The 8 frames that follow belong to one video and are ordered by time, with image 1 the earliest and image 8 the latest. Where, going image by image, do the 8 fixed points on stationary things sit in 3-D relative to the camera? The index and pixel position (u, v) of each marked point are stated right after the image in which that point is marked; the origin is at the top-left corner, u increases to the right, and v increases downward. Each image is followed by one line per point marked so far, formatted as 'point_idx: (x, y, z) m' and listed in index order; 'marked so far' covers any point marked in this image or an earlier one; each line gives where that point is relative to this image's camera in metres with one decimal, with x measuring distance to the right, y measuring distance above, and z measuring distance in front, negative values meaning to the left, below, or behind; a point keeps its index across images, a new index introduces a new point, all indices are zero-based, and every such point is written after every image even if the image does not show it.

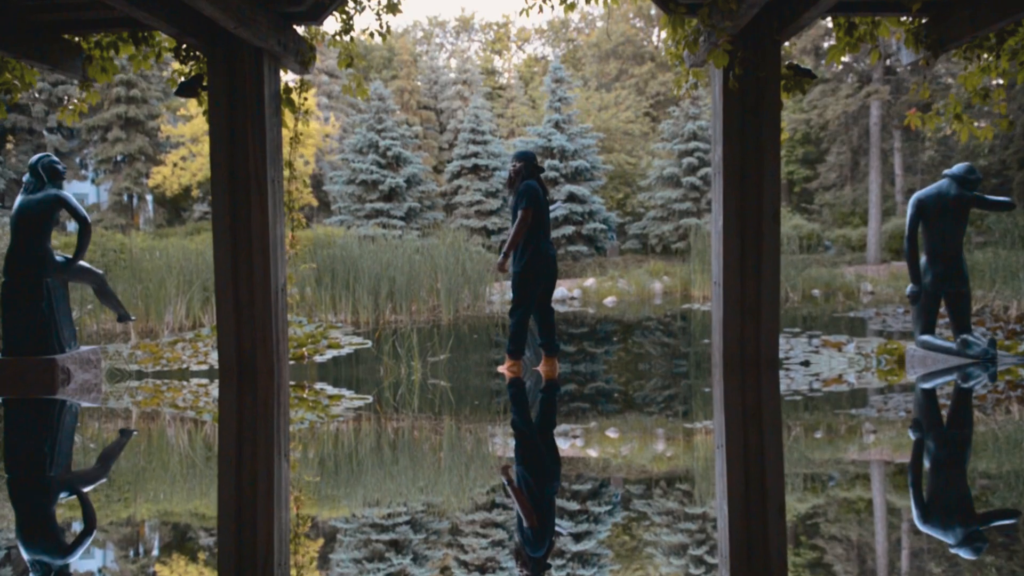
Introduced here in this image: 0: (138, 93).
0: (-6.9, +3.6, +17.4) m
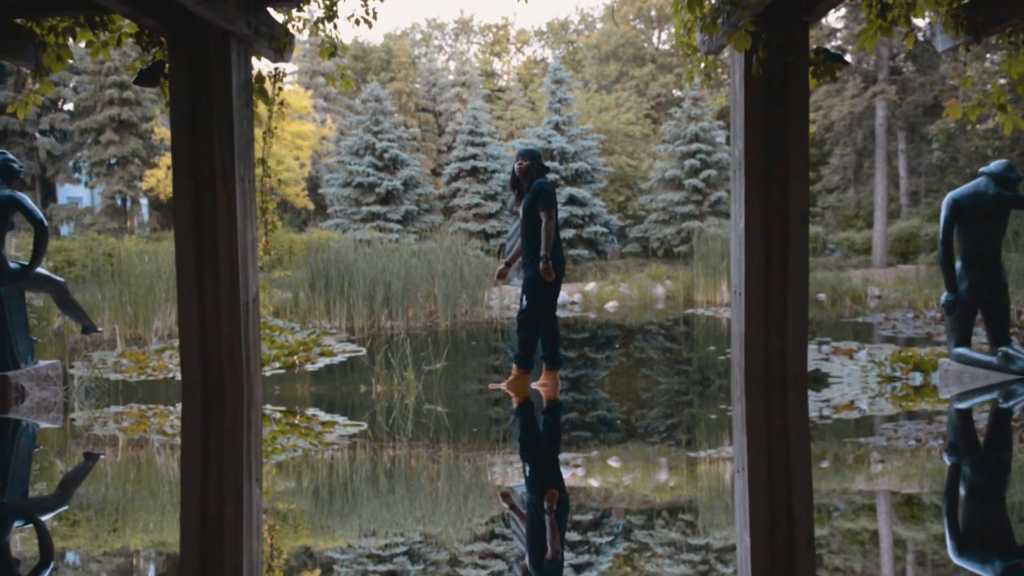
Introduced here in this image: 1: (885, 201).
0: (-6.9, +3.5, +17.2) m
1: (+6.5, +1.4, +16.4) m
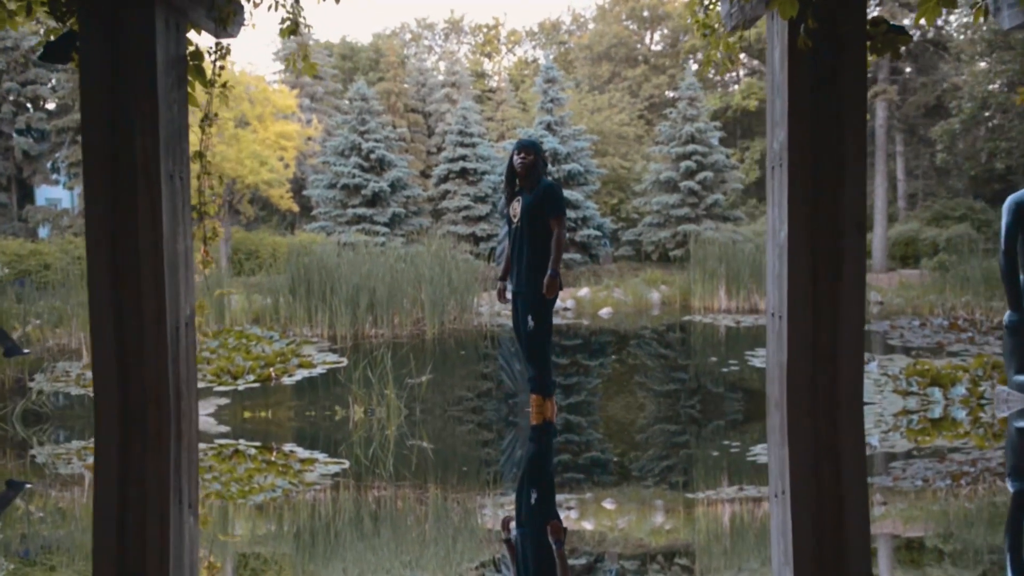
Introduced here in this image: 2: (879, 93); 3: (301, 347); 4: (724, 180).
0: (-7.1, +3.4, +16.7) m
1: (+6.3, +1.3, +16.0) m
2: (+6.5, +3.4, +16.3) m
3: (-1.9, -0.5, +8.4) m
4: (+3.7, +1.9, +16.5) m
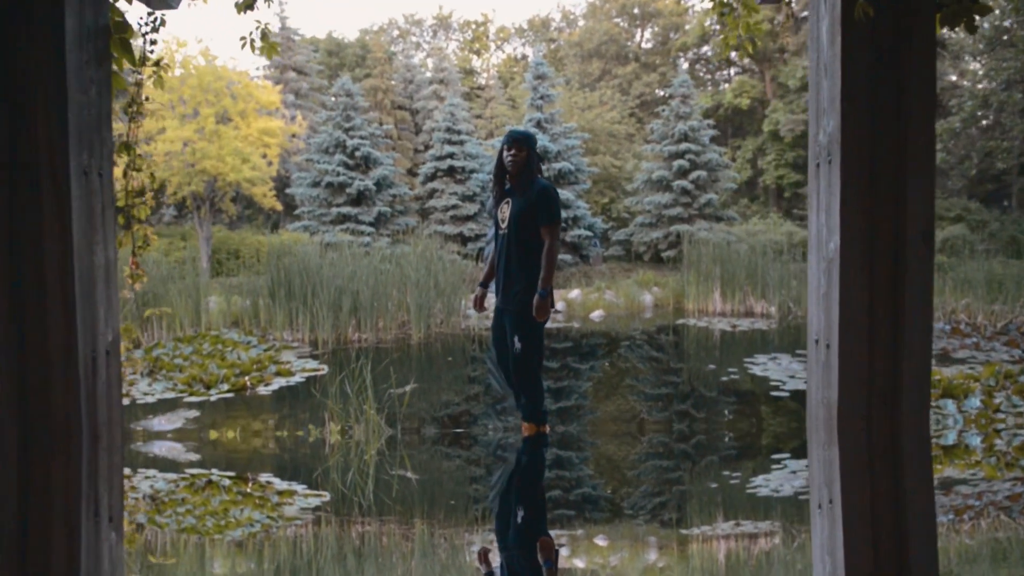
0: (-7.3, +3.4, +16.2) m
1: (+6.1, +1.3, +15.7) m
2: (+6.3, +3.4, +16.1) m
3: (-2.0, -0.6, +8.1) m
4: (+3.5, +1.9, +16.2) m
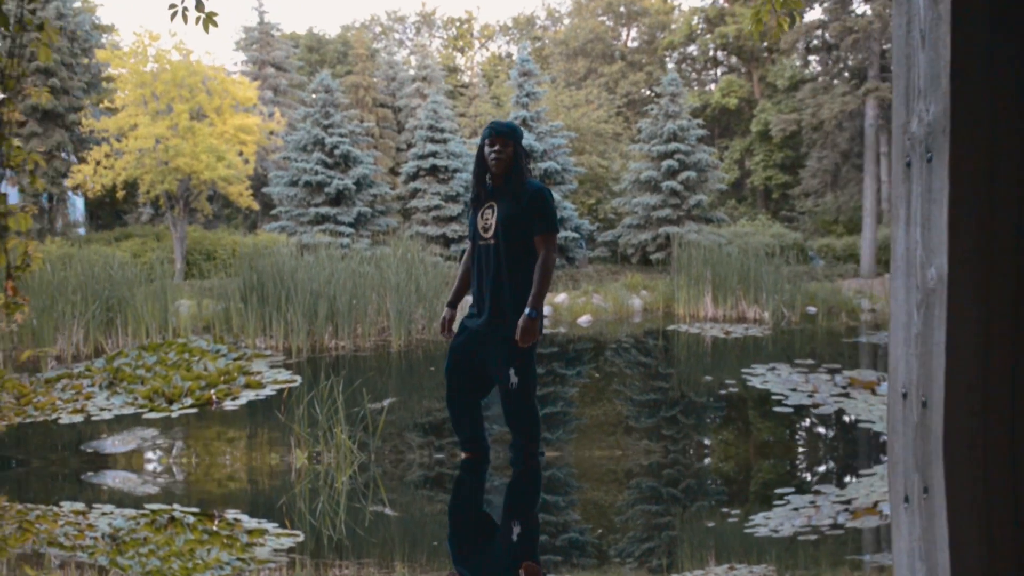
0: (-7.5, +3.4, +15.7) m
1: (+5.9, +1.3, +15.4) m
2: (+6.0, +3.3, +15.8) m
3: (-2.1, -0.6, +7.6) m
4: (+3.3, +1.8, +15.8) m
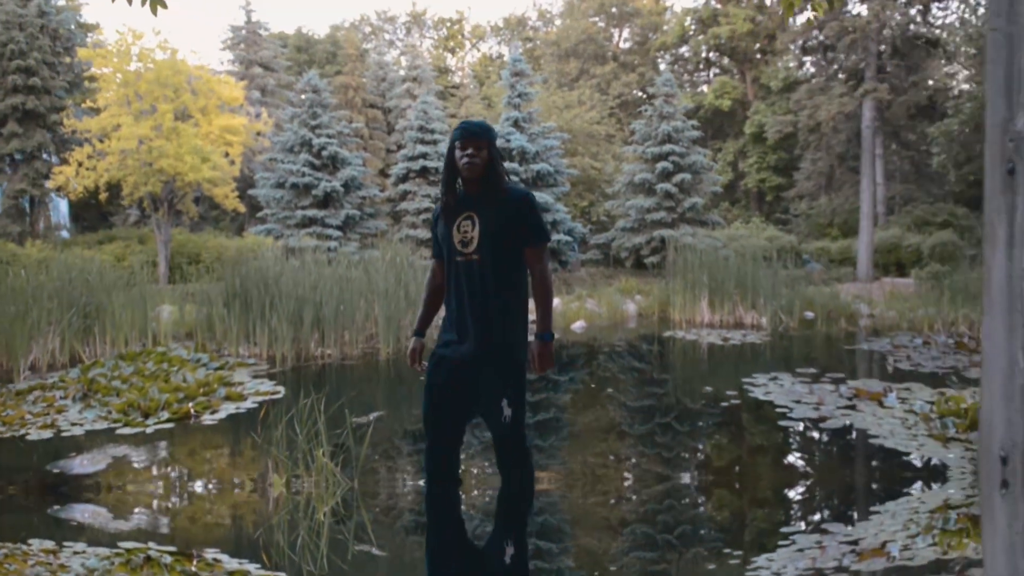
0: (-7.7, +3.3, +15.3) m
1: (+5.8, +1.2, +15.2) m
2: (+5.9, +3.2, +15.5) m
3: (-2.2, -0.6, +7.3) m
4: (+3.1, +1.7, +15.6) m
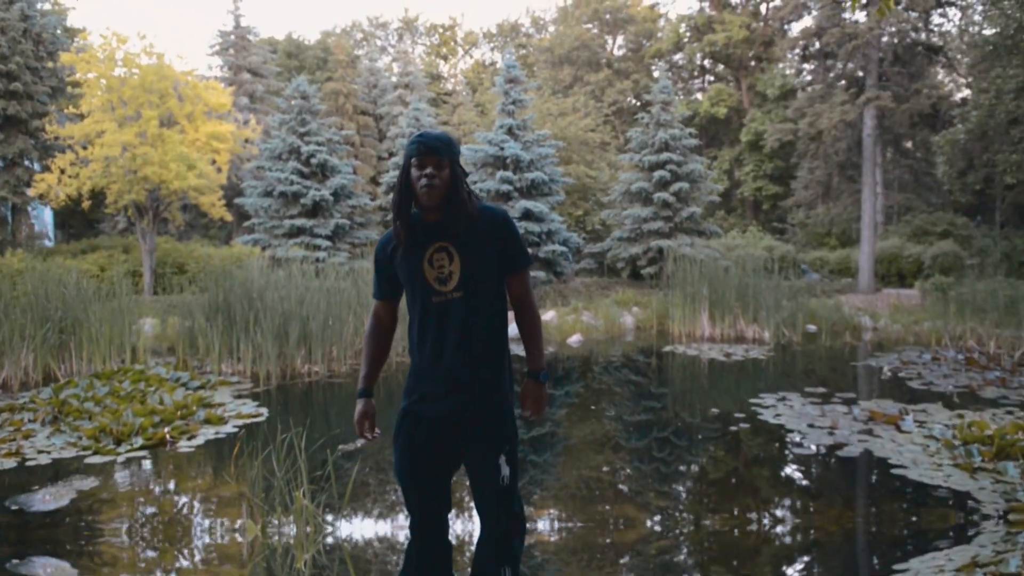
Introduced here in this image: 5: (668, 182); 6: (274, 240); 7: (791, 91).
0: (-7.8, +3.2, +14.9) m
1: (+5.7, +1.0, +14.9) m
2: (+5.8, +3.1, +15.3) m
3: (-2.2, -0.8, +7.0) m
4: (+3.0, +1.6, +15.3) m
5: (+2.5, +1.7, +15.2) m
6: (-3.5, +0.7, +14.1) m
7: (+5.9, +4.2, +19.9) m
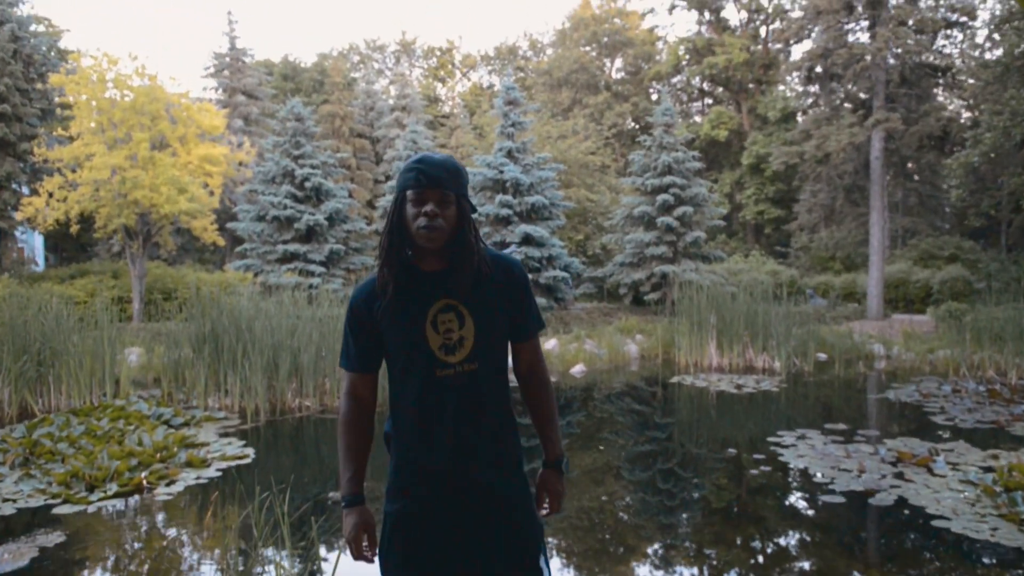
0: (-7.8, +2.8, +14.6) m
1: (+5.7, +0.6, +14.6) m
2: (+5.8, +2.7, +15.0) m
3: (-2.2, -1.0, +6.6) m
4: (+3.0, +1.1, +14.9) m
5: (+2.5, +1.3, +14.9) m
6: (-3.5, +0.3, +13.7) m
7: (+5.9, +3.6, +19.7) m
